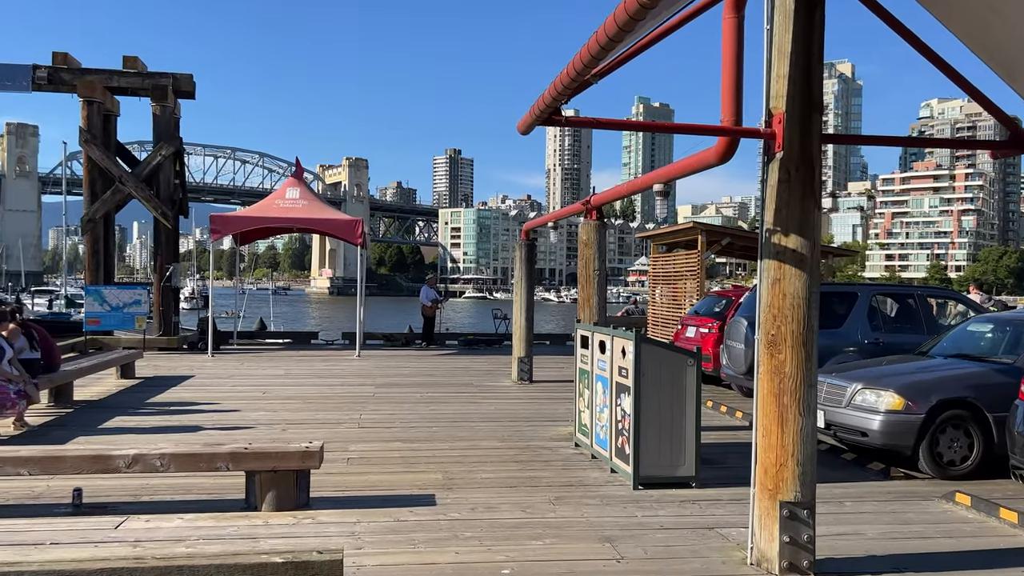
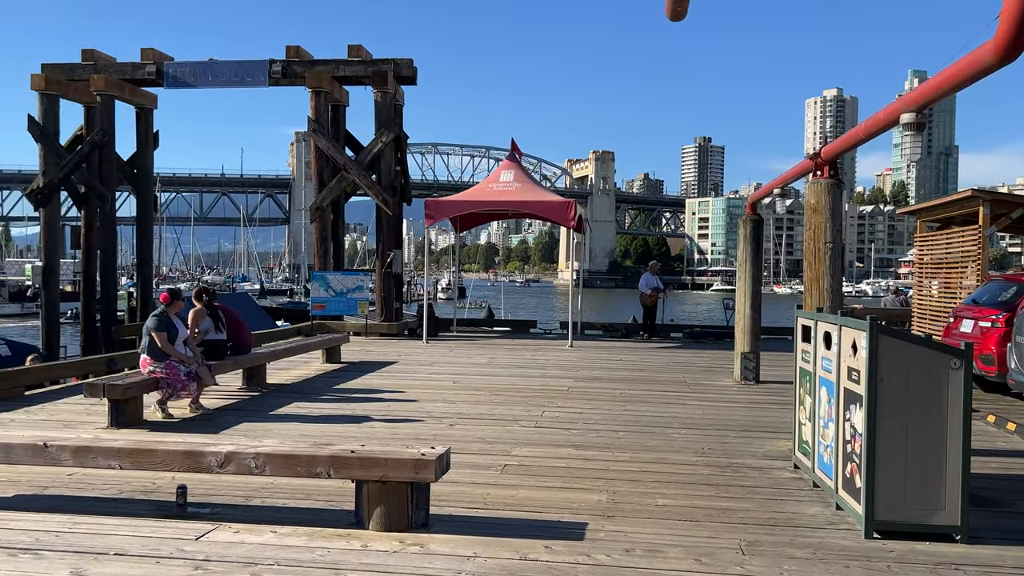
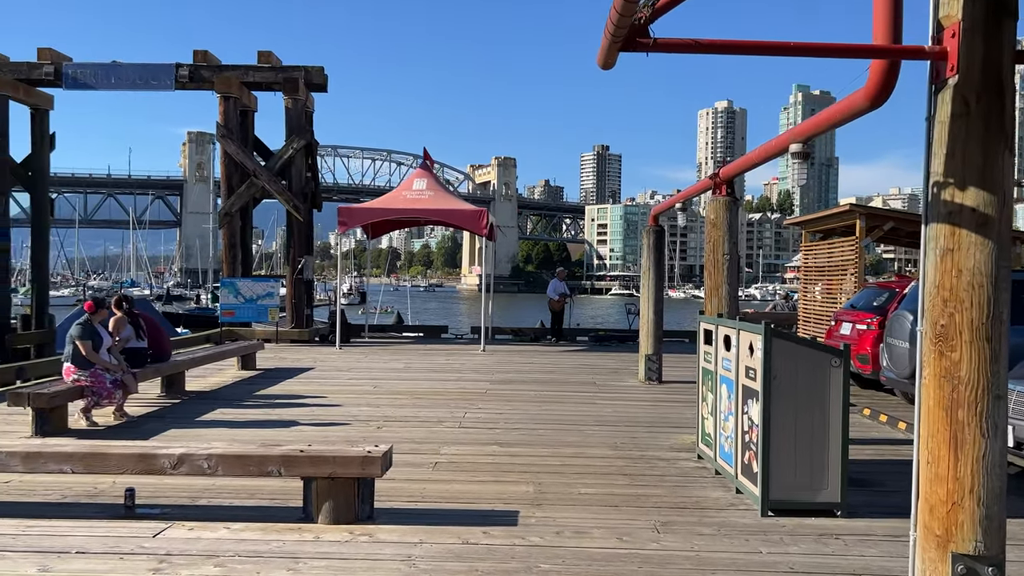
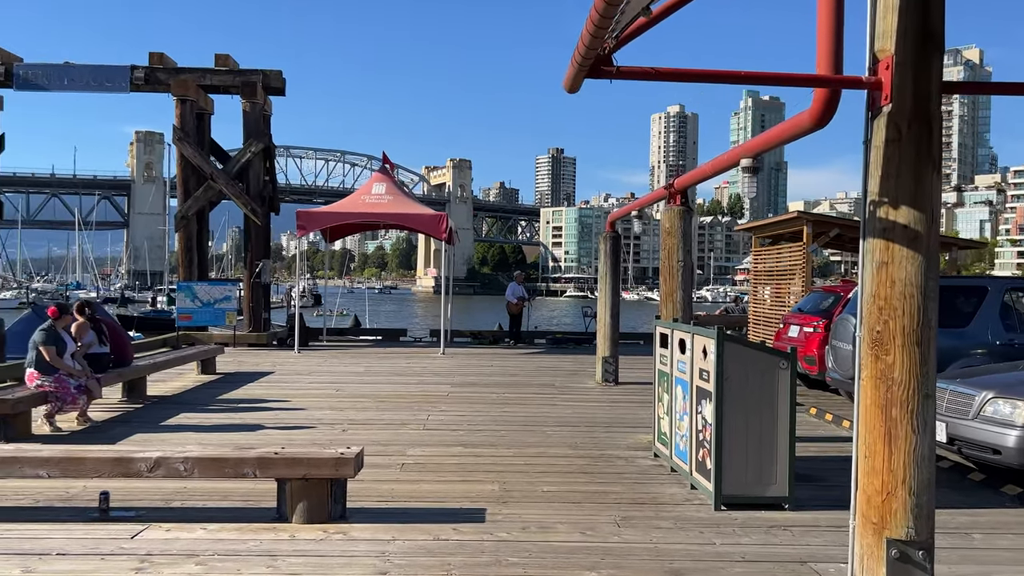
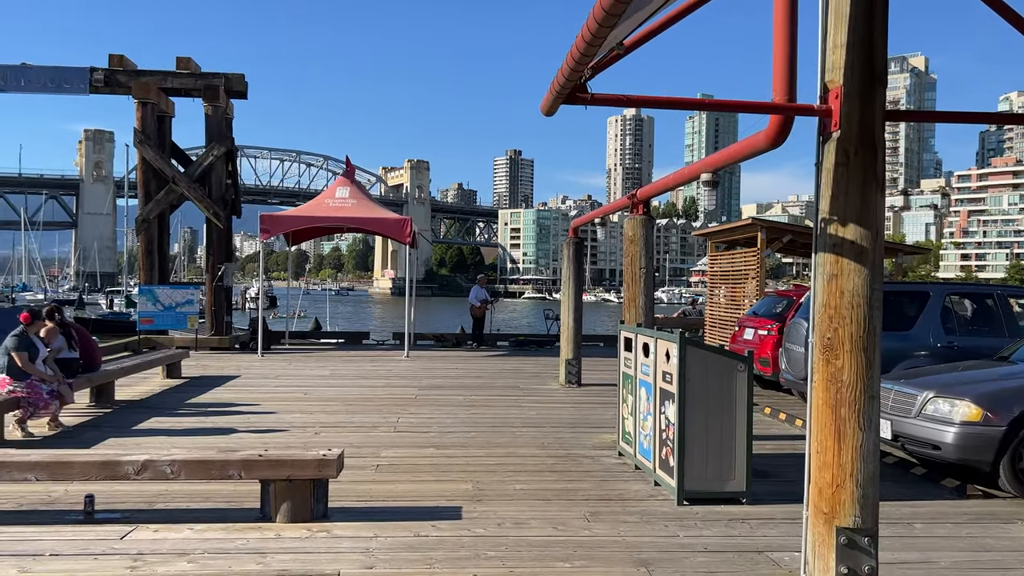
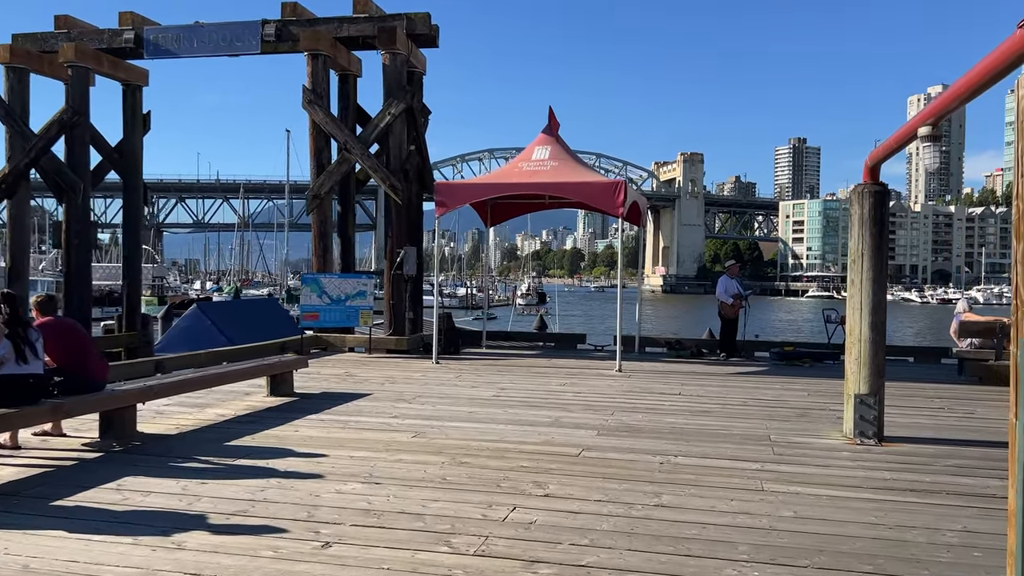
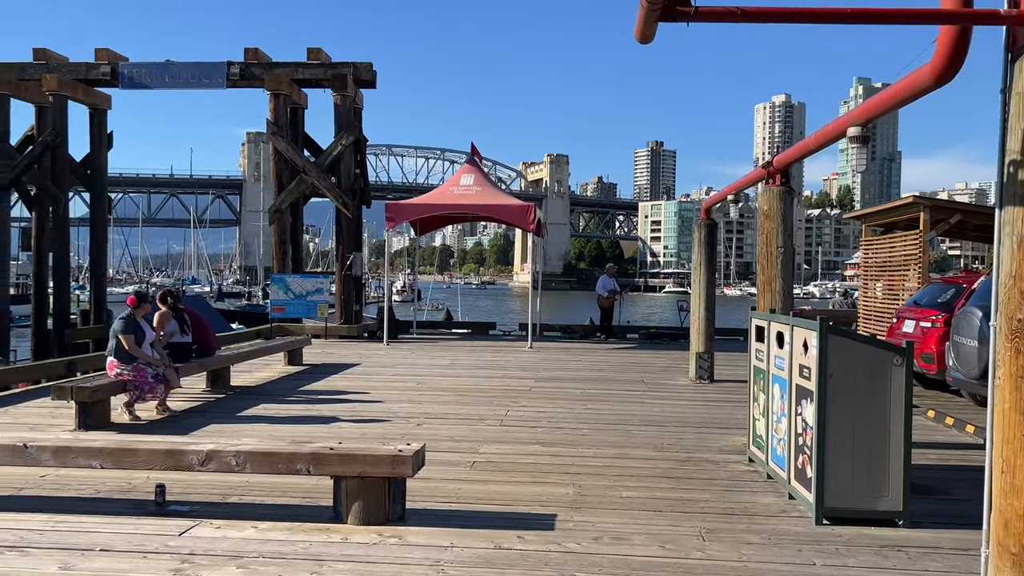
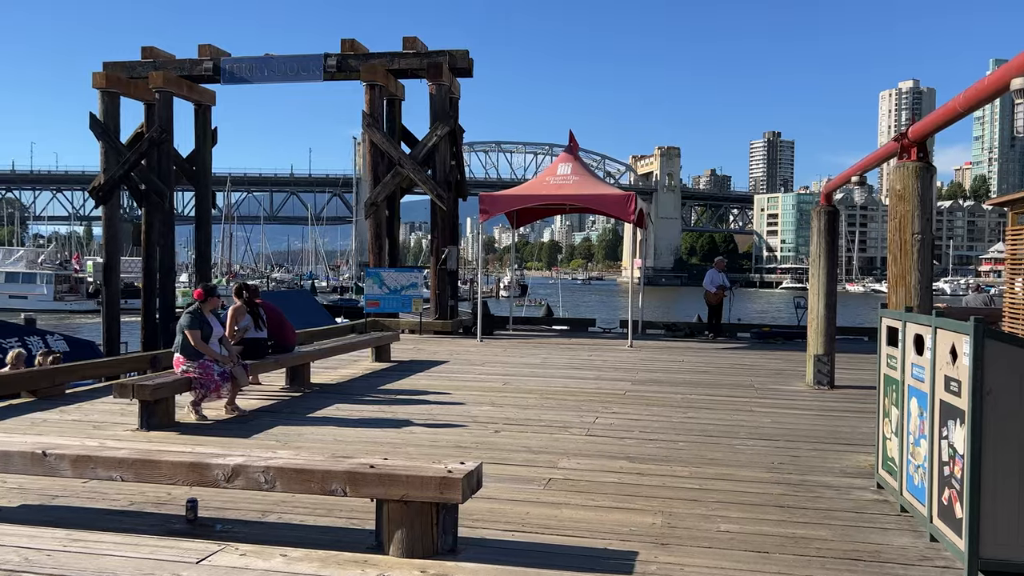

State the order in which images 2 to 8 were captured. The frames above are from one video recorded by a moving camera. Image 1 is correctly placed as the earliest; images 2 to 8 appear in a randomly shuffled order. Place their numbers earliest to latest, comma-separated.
5, 4, 3, 7, 2, 8, 6
